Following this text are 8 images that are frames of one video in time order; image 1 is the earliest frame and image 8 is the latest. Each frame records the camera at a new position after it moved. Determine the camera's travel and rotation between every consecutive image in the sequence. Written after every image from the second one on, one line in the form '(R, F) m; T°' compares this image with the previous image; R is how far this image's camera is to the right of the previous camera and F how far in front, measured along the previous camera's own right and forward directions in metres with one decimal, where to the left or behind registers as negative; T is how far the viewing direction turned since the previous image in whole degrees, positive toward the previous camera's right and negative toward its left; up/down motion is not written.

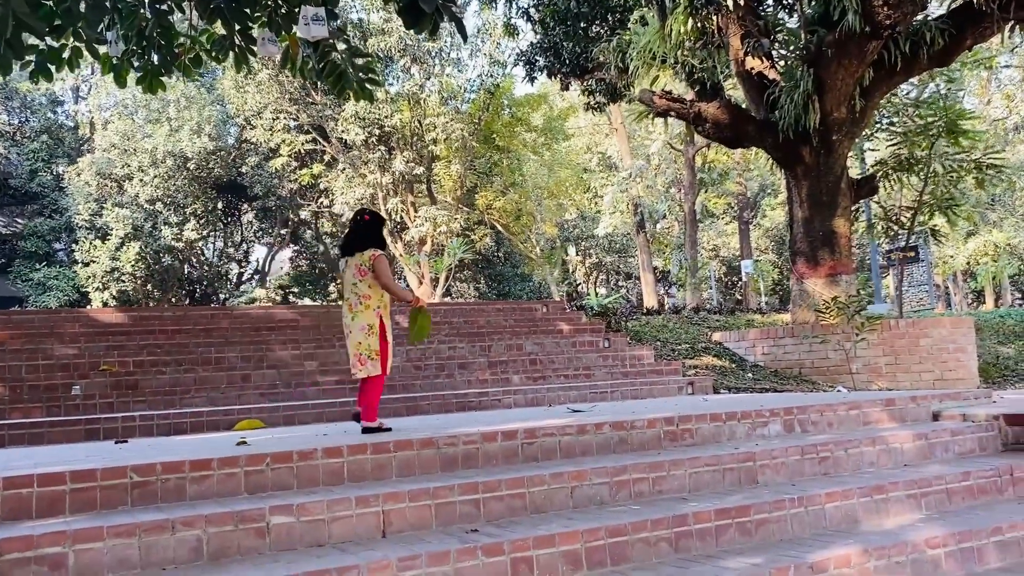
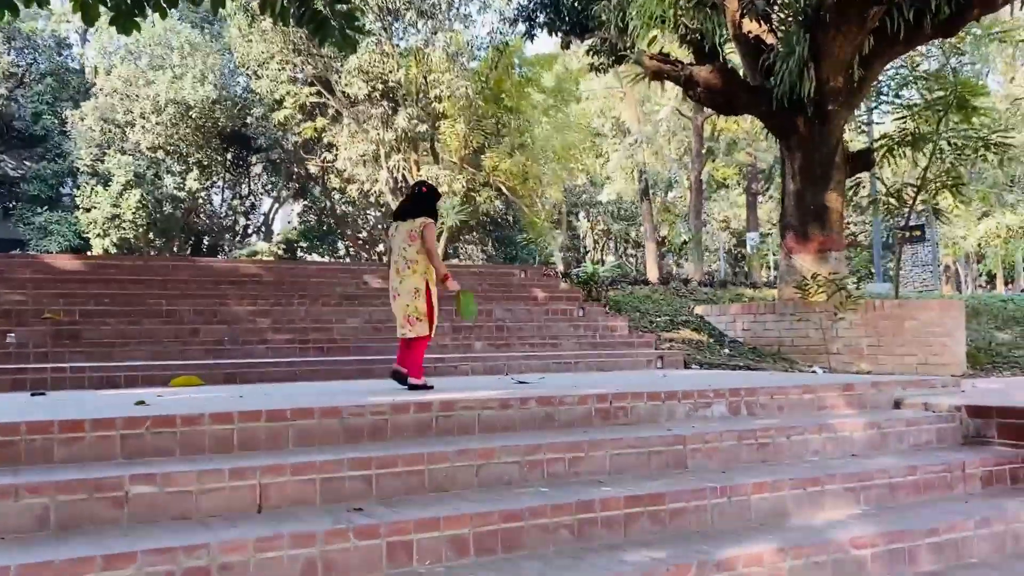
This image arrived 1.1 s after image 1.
(+0.4, +0.3) m; -1°
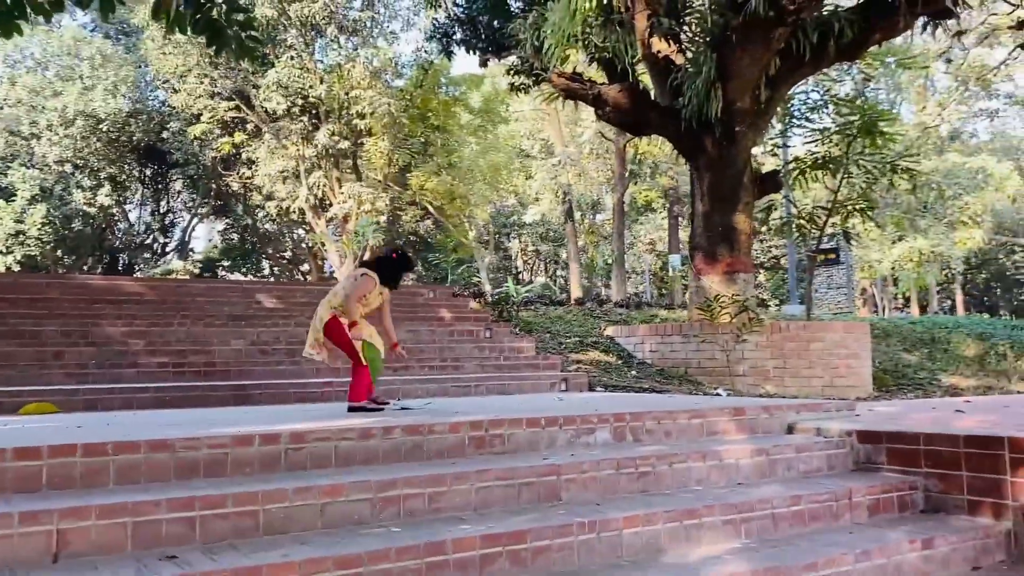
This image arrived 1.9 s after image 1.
(+0.3, +0.3) m; +4°
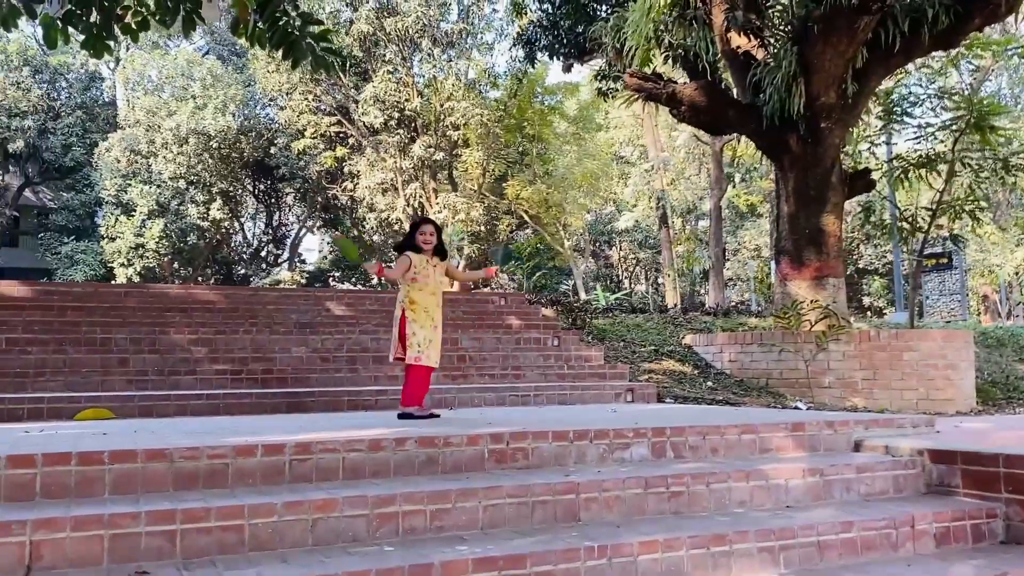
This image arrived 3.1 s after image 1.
(+0.4, +0.2) m; -7°
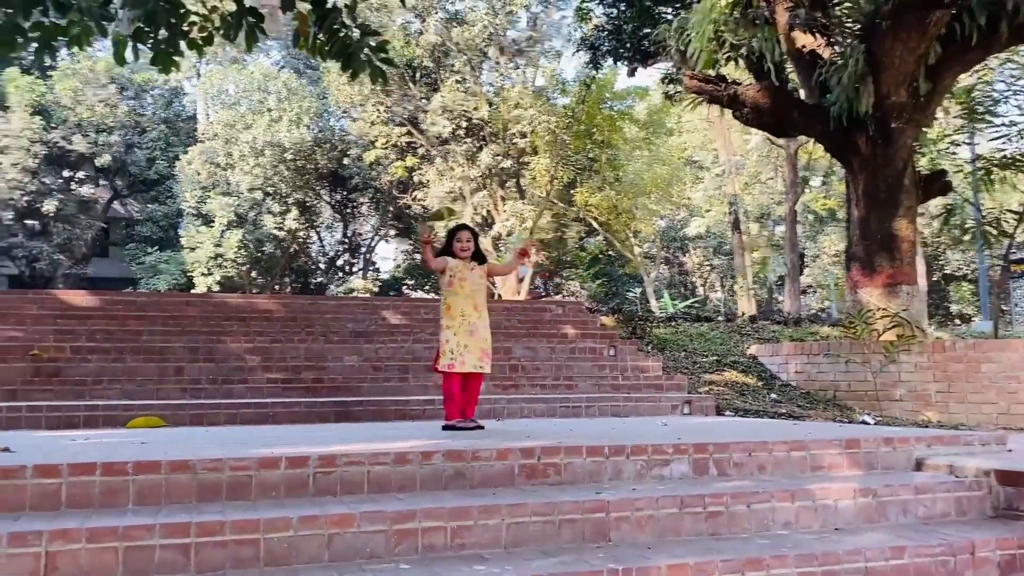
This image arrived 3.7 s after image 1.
(+0.2, +0.1) m; -5°
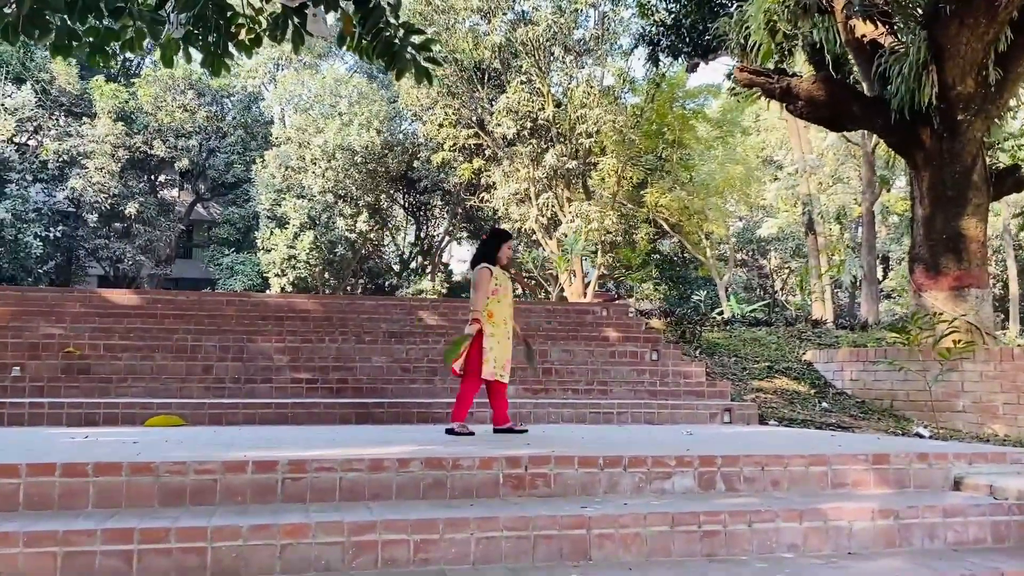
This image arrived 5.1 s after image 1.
(+0.4, +0.2) m; -5°
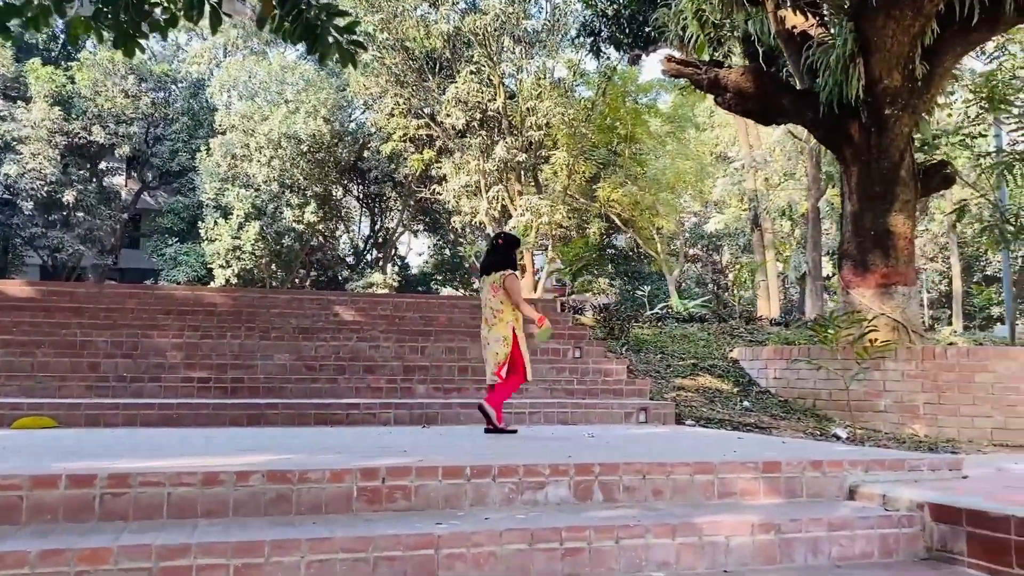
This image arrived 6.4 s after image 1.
(+0.4, +0.3) m; +2°
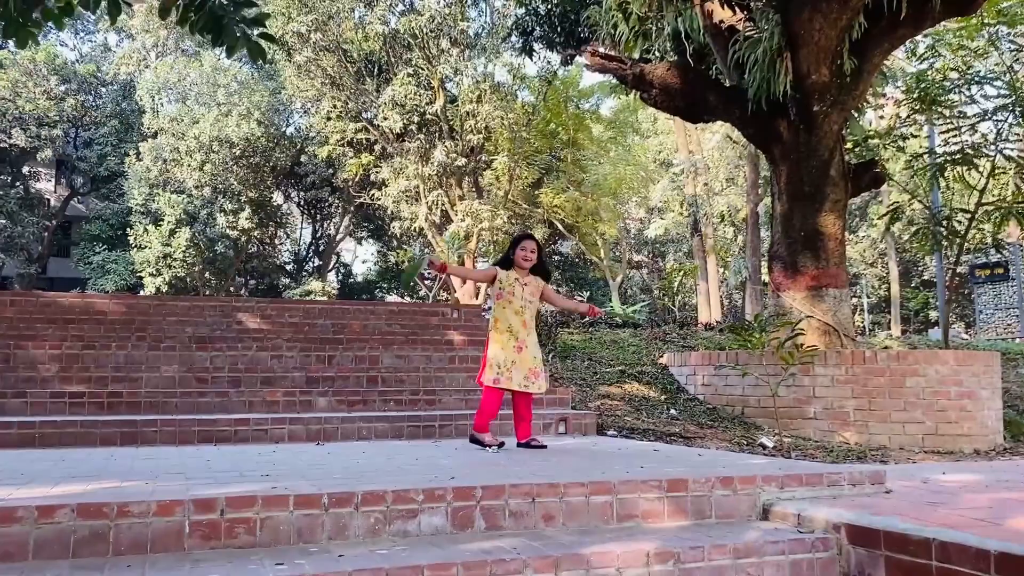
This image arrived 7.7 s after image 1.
(+0.3, +0.4) m; +3°
